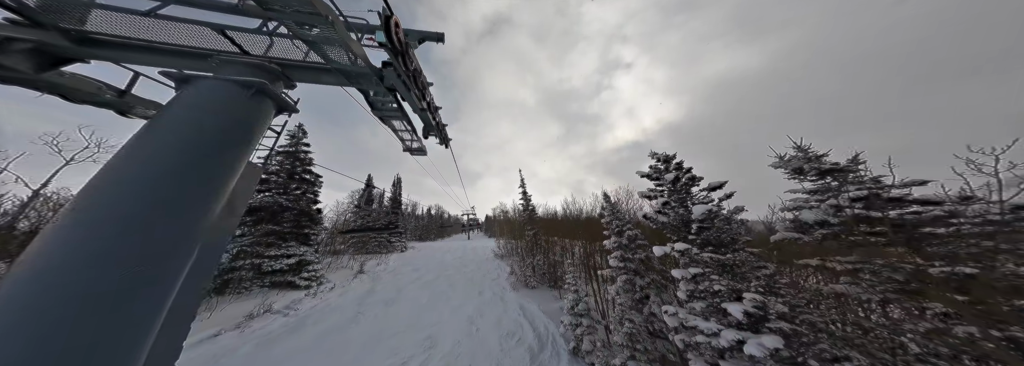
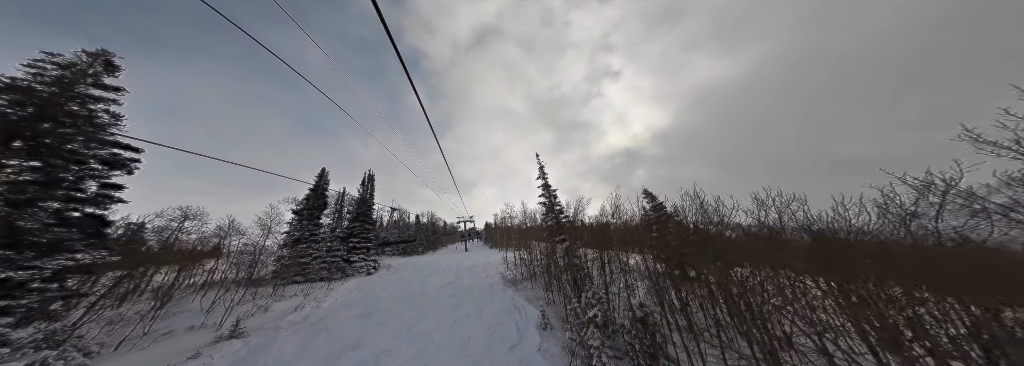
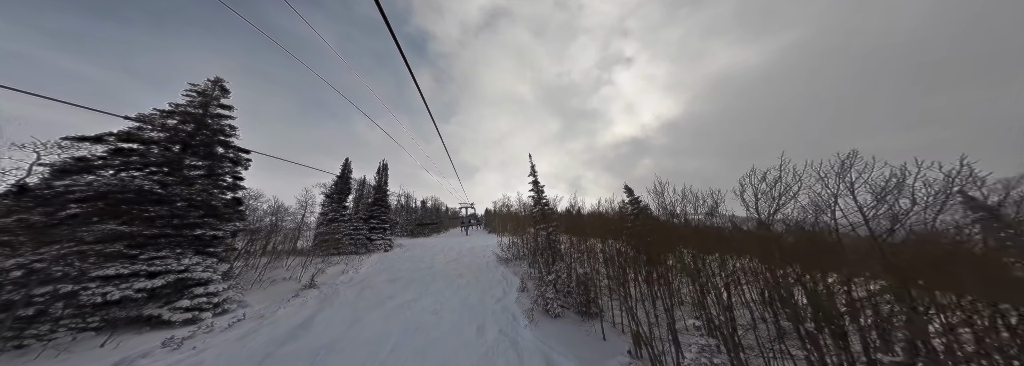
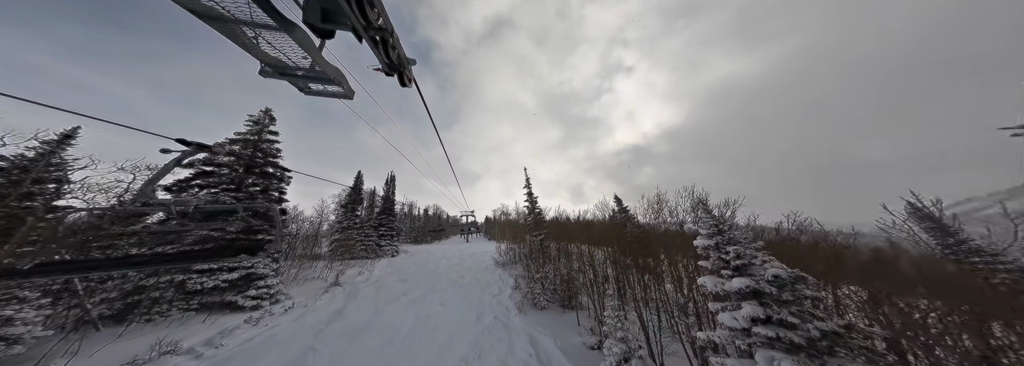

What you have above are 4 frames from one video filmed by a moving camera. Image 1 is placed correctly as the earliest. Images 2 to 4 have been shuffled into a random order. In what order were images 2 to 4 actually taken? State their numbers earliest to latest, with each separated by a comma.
4, 3, 2
